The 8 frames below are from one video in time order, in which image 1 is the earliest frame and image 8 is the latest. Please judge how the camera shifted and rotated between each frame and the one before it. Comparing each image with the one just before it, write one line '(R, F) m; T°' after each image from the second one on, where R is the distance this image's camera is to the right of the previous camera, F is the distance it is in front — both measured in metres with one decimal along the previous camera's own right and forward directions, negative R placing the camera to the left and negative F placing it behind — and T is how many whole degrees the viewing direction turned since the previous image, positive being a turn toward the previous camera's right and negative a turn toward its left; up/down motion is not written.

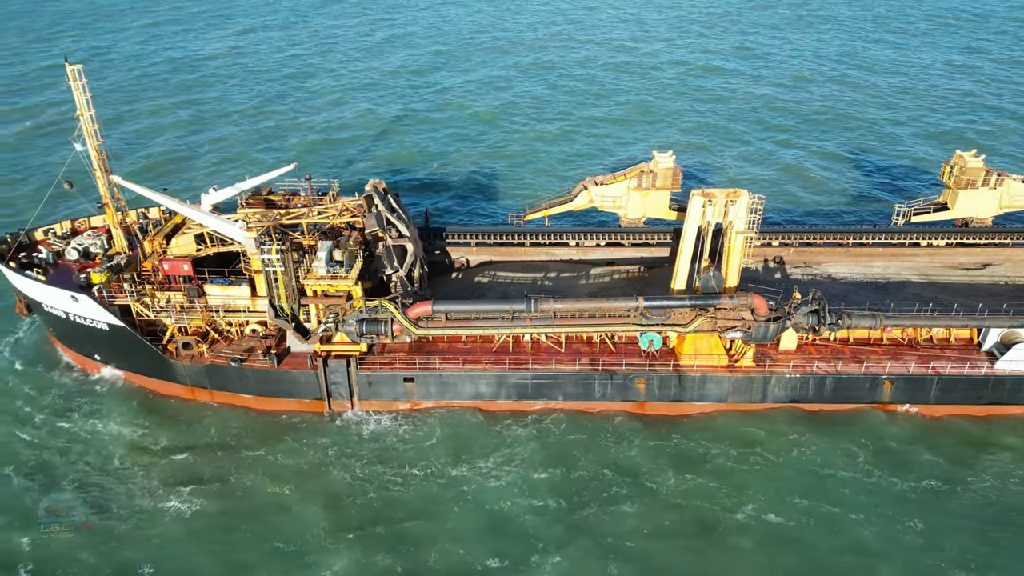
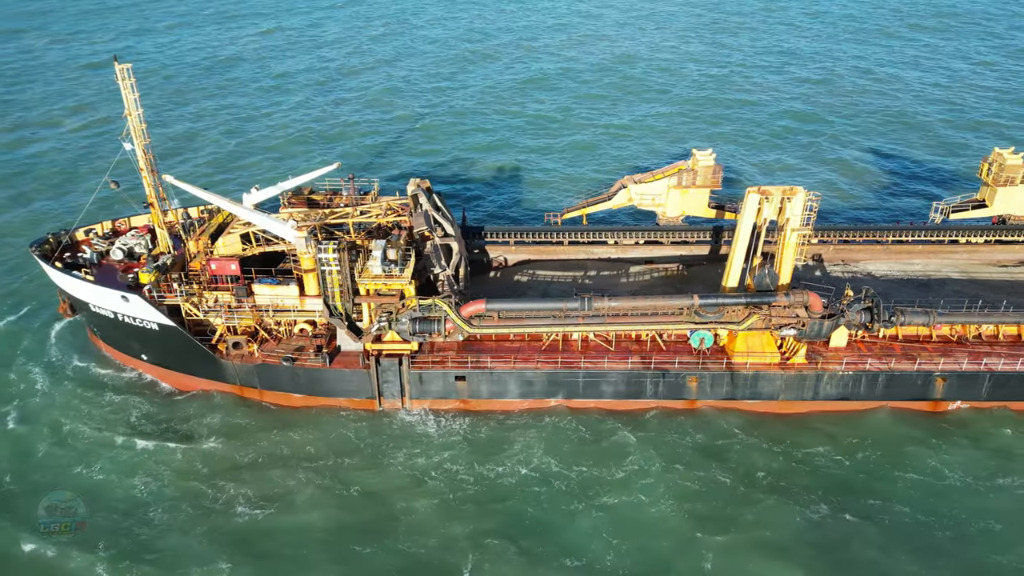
(-2.5, +0.1) m; 0°
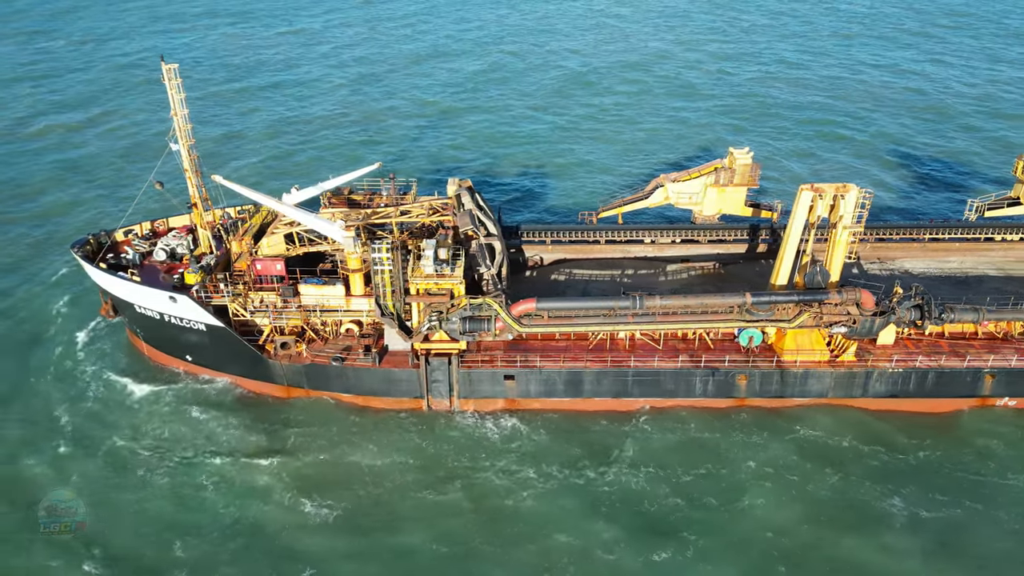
(-2.5, 0.0) m; 0°
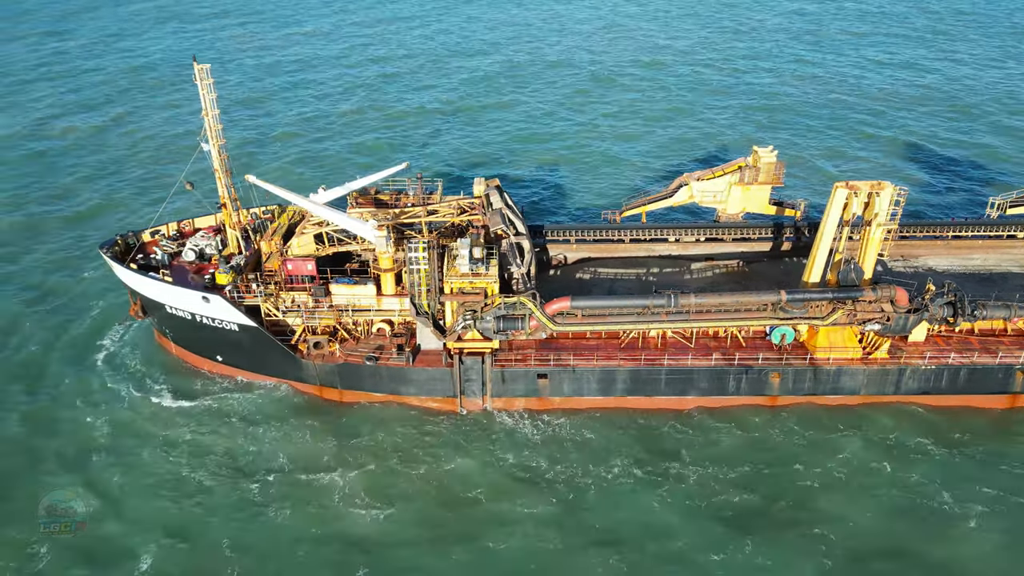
(-1.7, 0.0) m; 0°
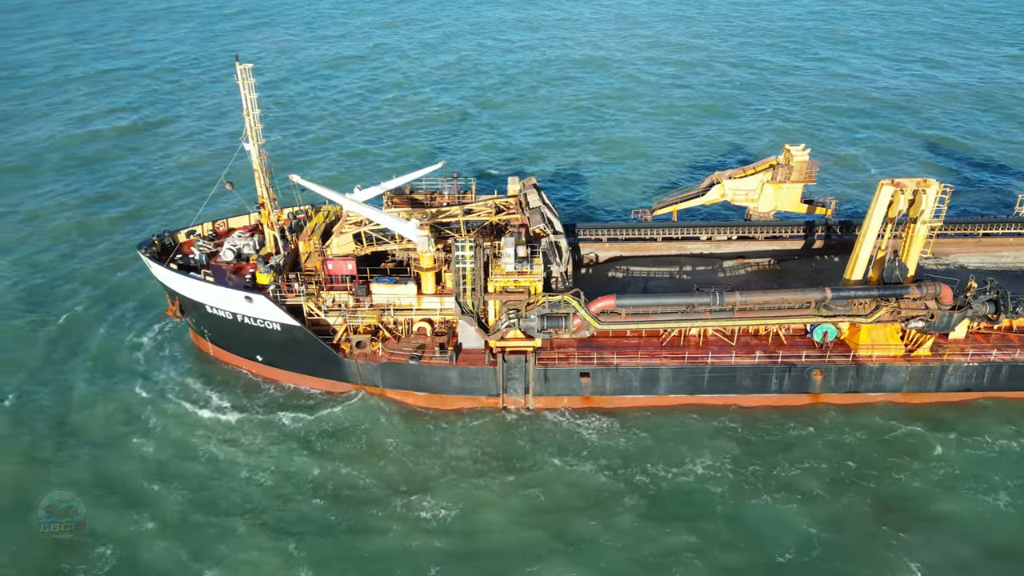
(-2.2, 0.0) m; 0°
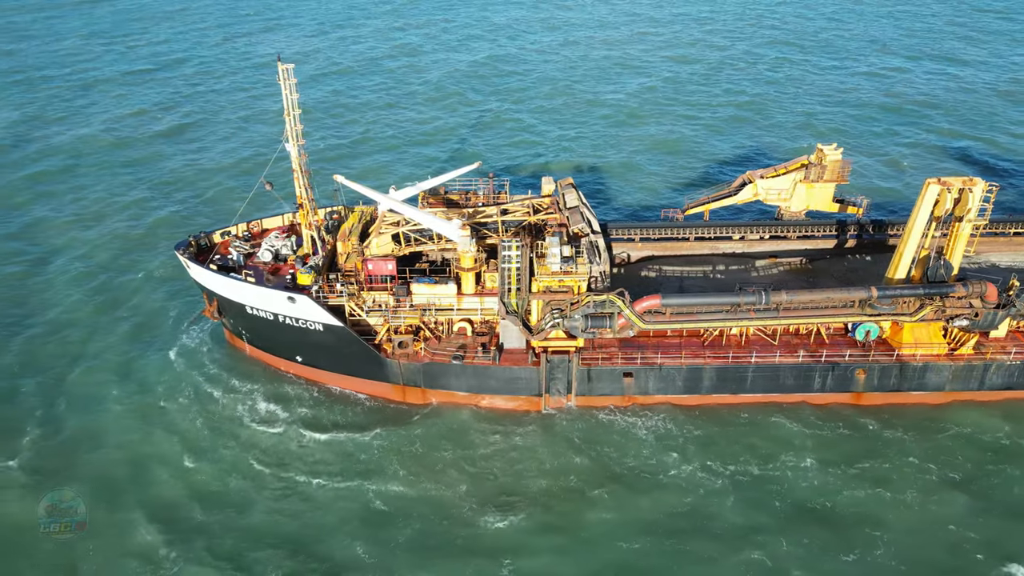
(-2.2, 0.0) m; 0°
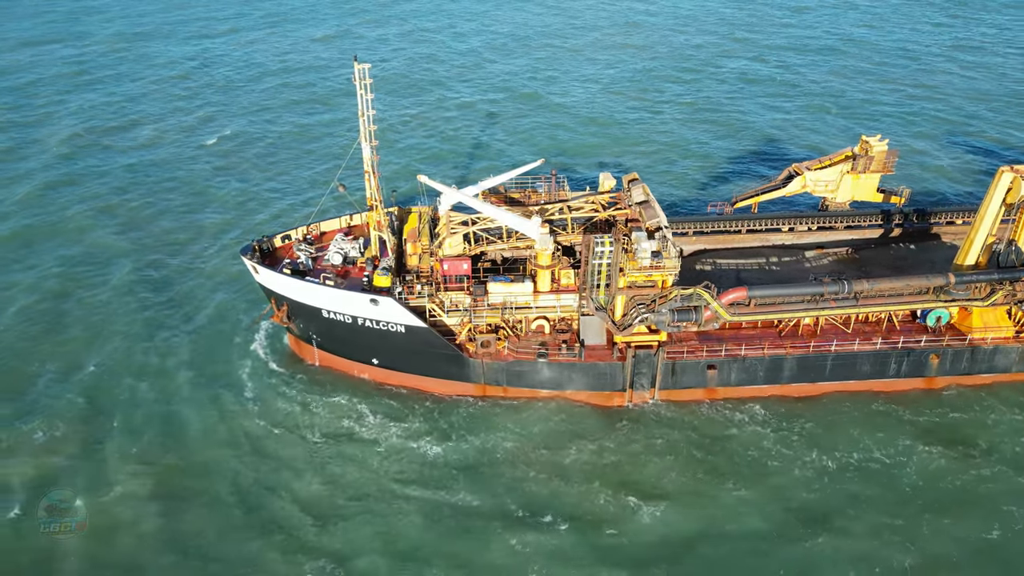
(-5.6, +0.1) m; +3°
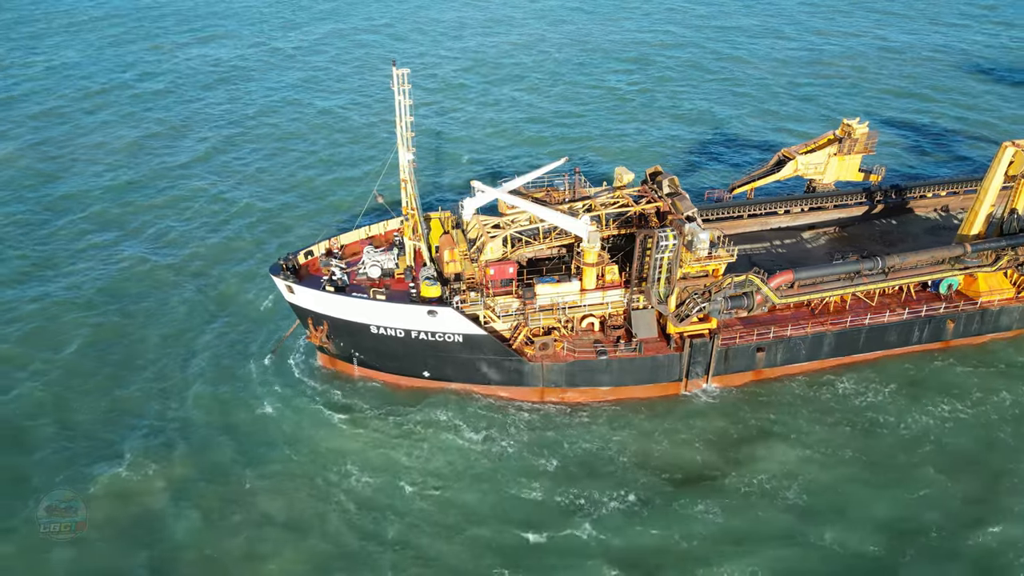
(-7.4, +0.8) m; +8°
